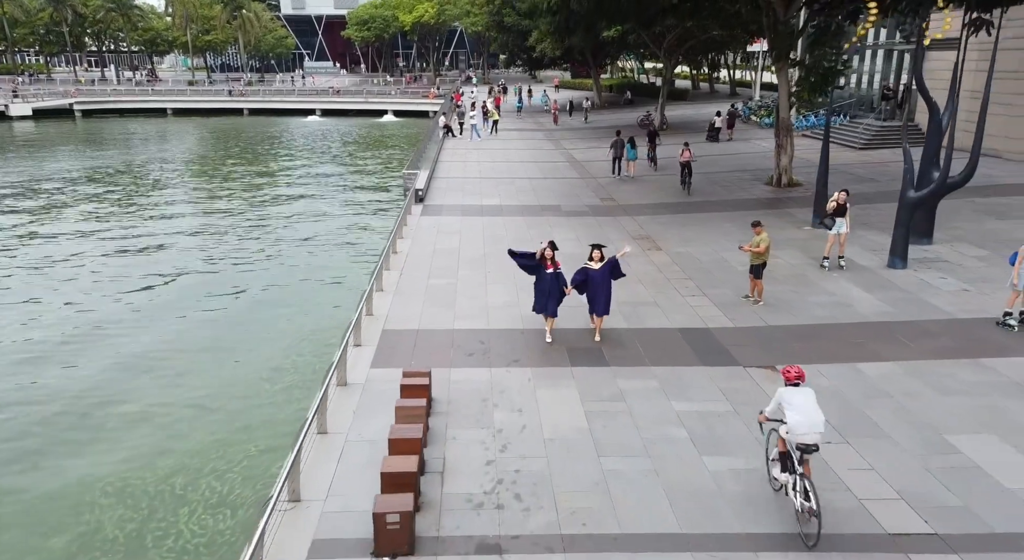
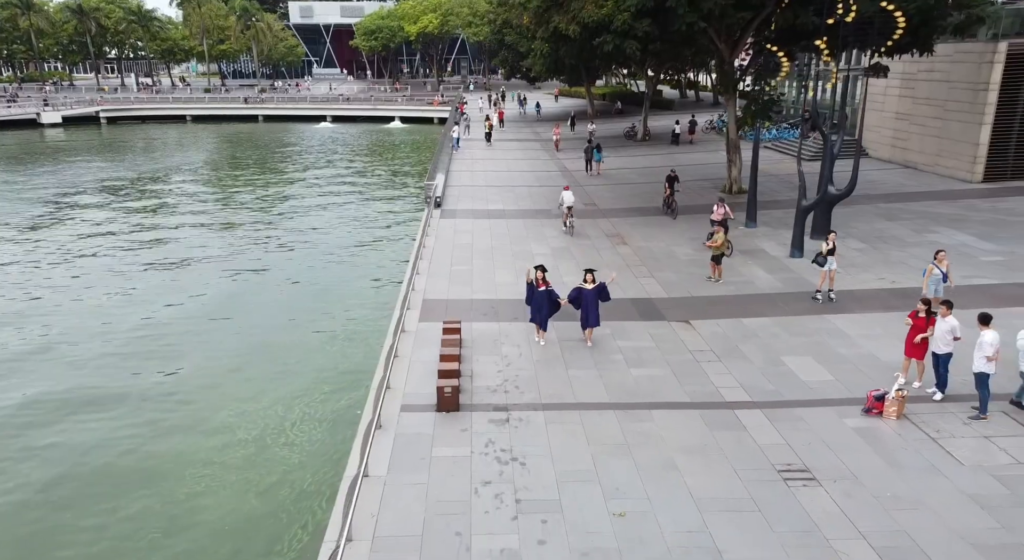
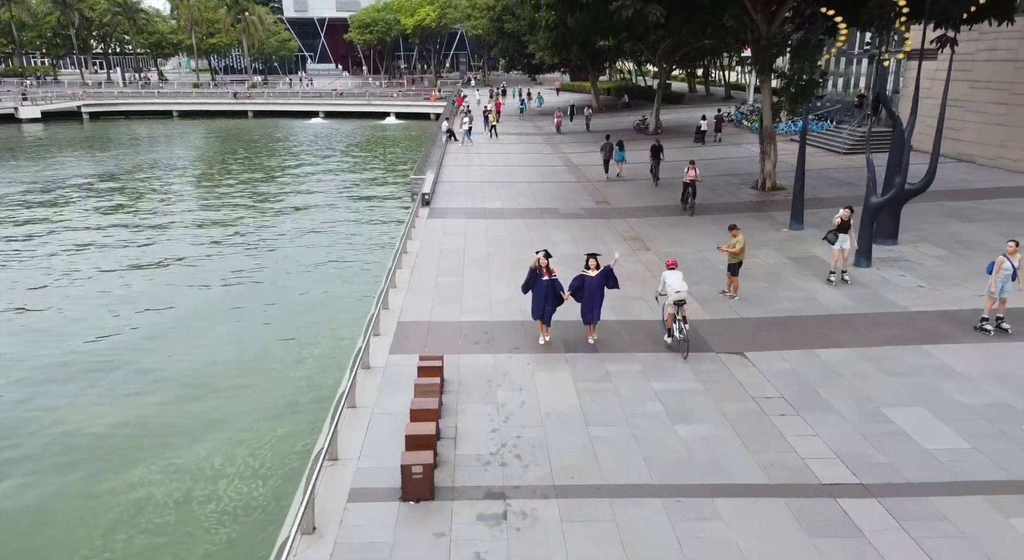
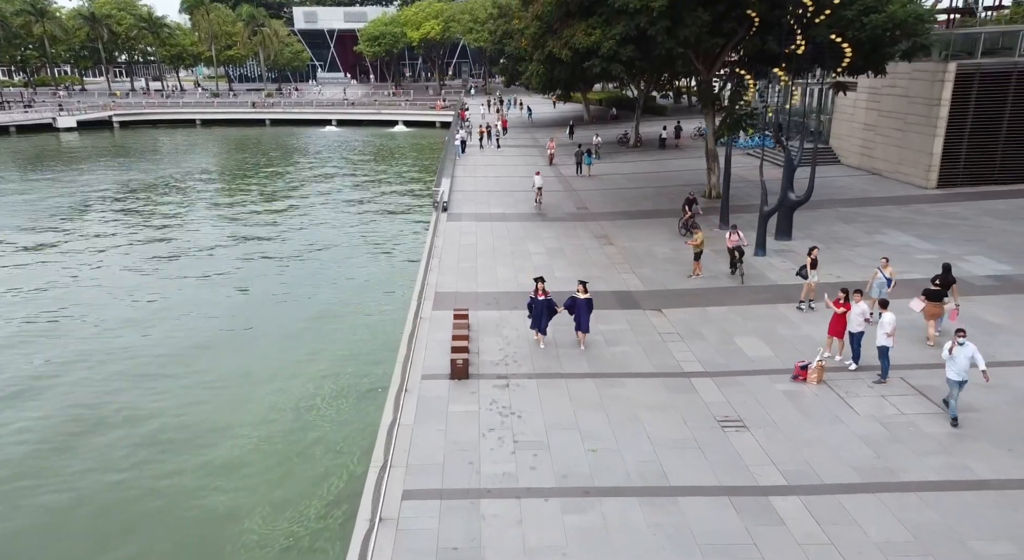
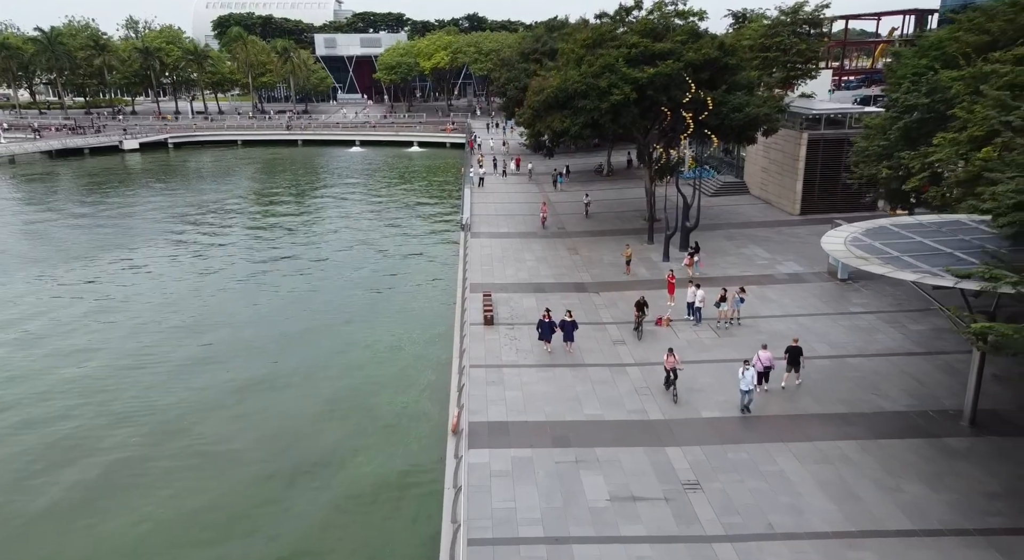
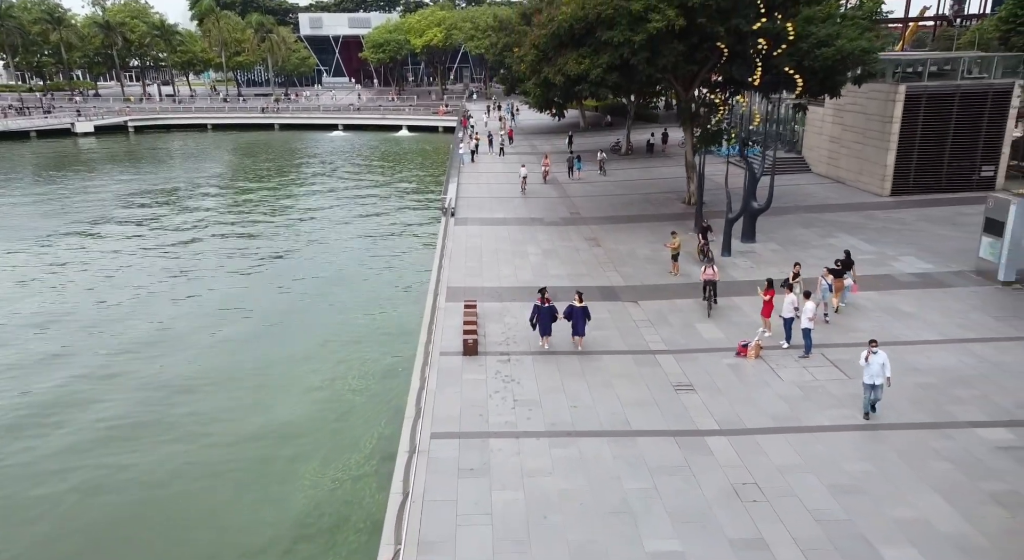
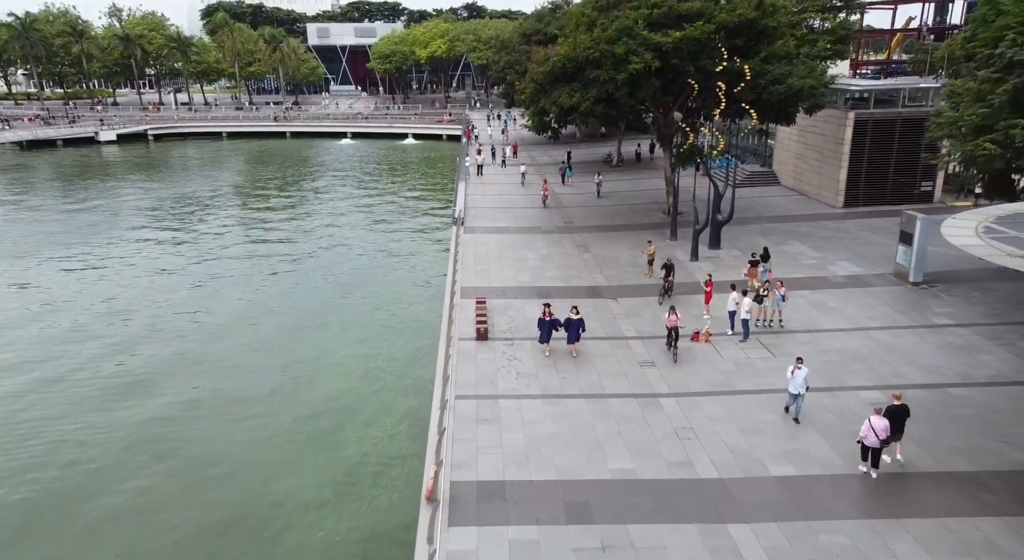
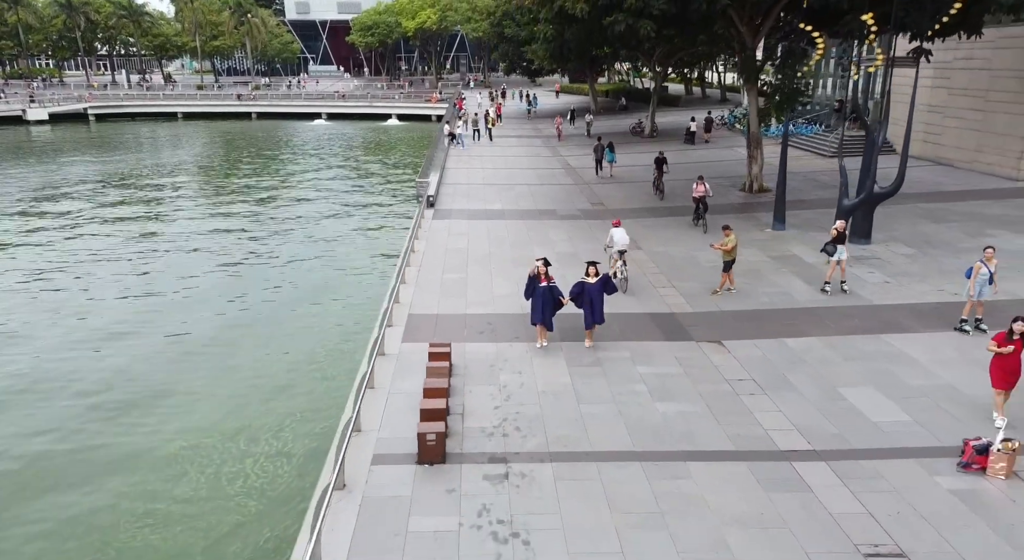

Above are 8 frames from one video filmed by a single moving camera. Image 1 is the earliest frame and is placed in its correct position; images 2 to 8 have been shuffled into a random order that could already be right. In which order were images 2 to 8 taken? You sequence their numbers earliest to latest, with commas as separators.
3, 8, 2, 4, 6, 7, 5
